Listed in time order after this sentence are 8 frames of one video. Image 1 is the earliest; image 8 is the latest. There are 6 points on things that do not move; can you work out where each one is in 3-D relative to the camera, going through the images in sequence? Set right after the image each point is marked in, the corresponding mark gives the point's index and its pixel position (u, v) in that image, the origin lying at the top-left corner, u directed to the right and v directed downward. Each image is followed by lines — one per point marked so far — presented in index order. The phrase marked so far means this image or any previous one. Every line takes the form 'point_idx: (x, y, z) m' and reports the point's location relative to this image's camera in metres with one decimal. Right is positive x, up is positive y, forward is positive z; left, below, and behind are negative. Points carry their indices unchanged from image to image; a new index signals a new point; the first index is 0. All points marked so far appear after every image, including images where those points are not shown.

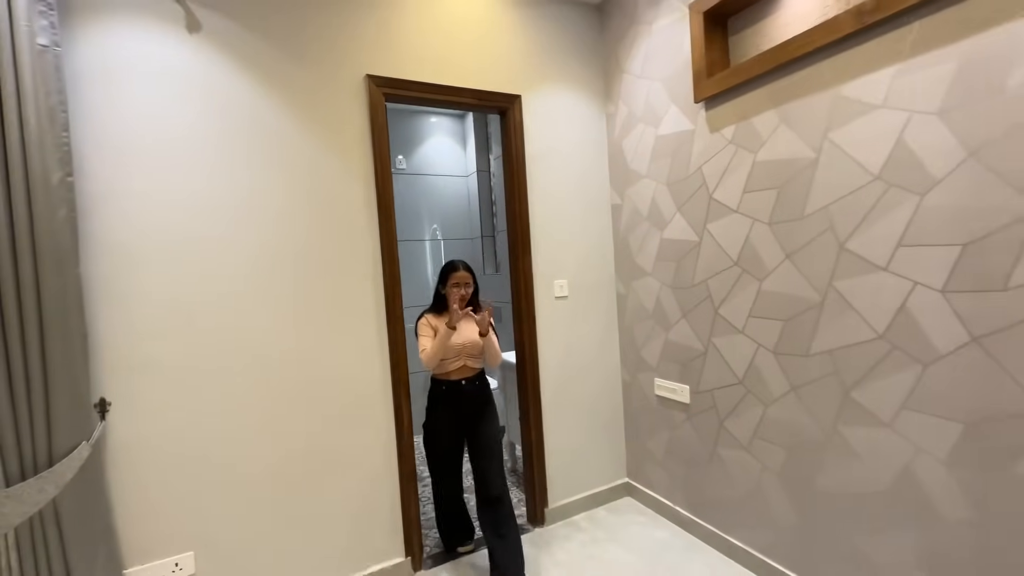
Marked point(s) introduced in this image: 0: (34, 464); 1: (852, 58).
0: (-1.6, -0.6, +1.5) m
1: (+1.2, +0.8, +1.5) m
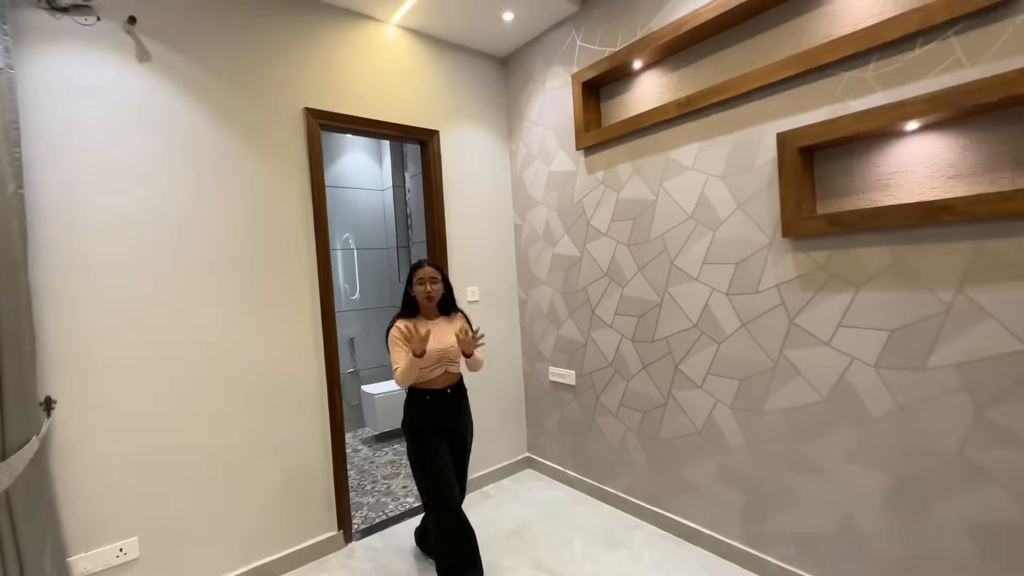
0: (-1.8, -0.6, +1.6) m
1: (+0.8, +0.8, +2.2) m
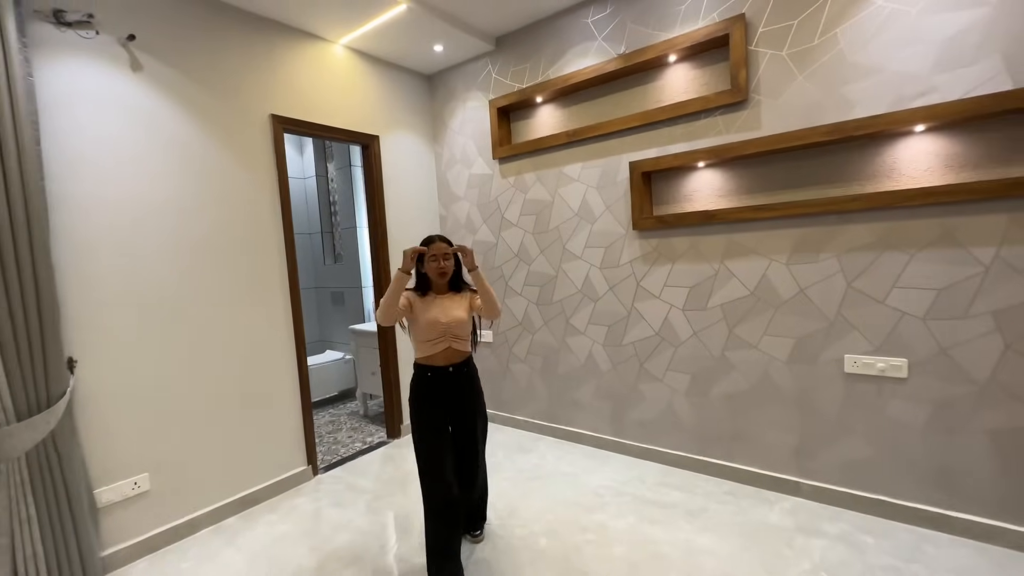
0: (-2.0, -0.5, +1.9) m
1: (+0.4, +0.9, +3.1) m
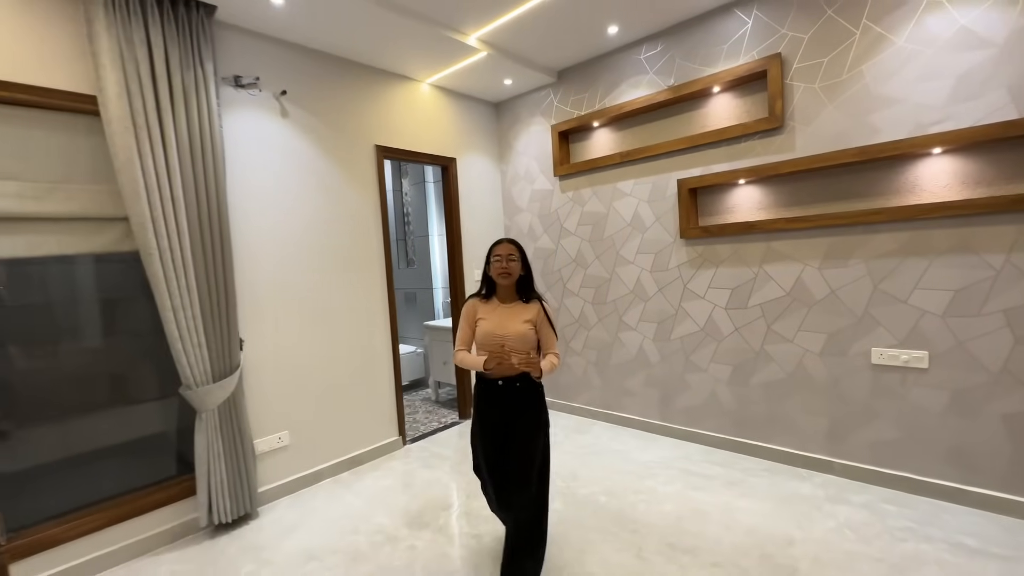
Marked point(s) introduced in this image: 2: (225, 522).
0: (-1.7, -0.5, +2.6) m
1: (+0.9, +0.9, +3.6) m
2: (-1.6, -1.3, +2.6) m
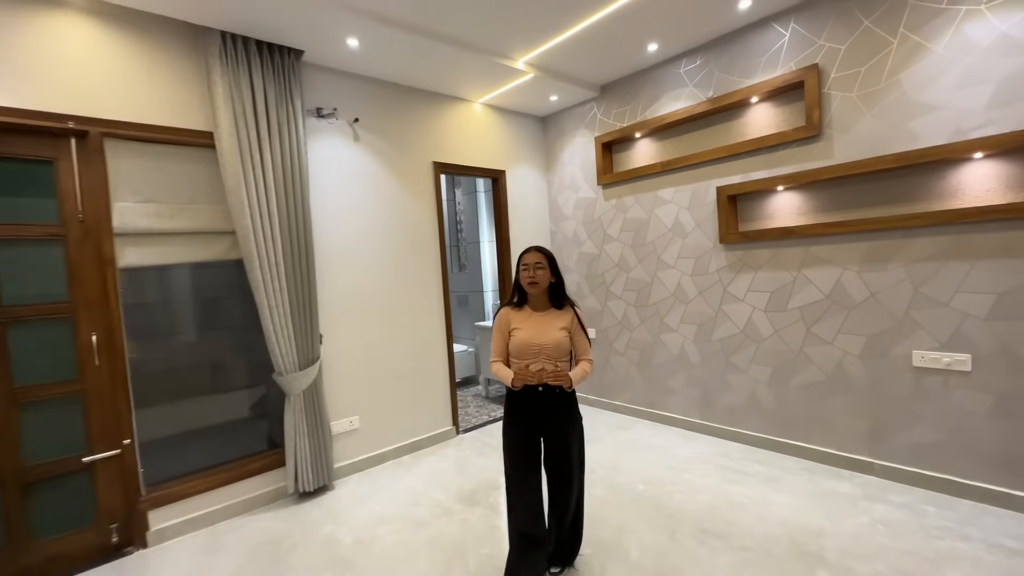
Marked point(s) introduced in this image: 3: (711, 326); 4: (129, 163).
0: (-1.4, -0.5, +3.0) m
1: (+1.2, +0.9, +3.7) m
2: (-1.4, -1.3, +3.0) m
3: (+1.6, -0.3, +3.5) m
4: (-2.2, +0.7, +2.5) m
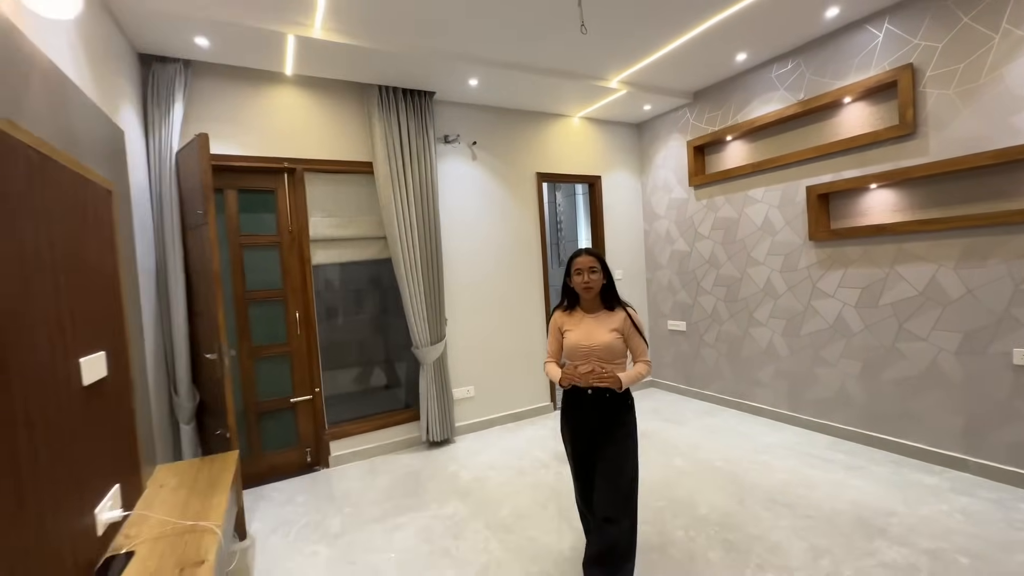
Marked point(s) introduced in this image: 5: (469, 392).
0: (-0.6, -0.4, +3.8) m
1: (+2.1, +0.9, +3.9) m
2: (-0.6, -1.3, +3.8) m
3: (+2.3, -0.3, +3.6) m
4: (-1.5, +0.8, +3.5) m
5: (-0.4, -0.9, +4.1) m
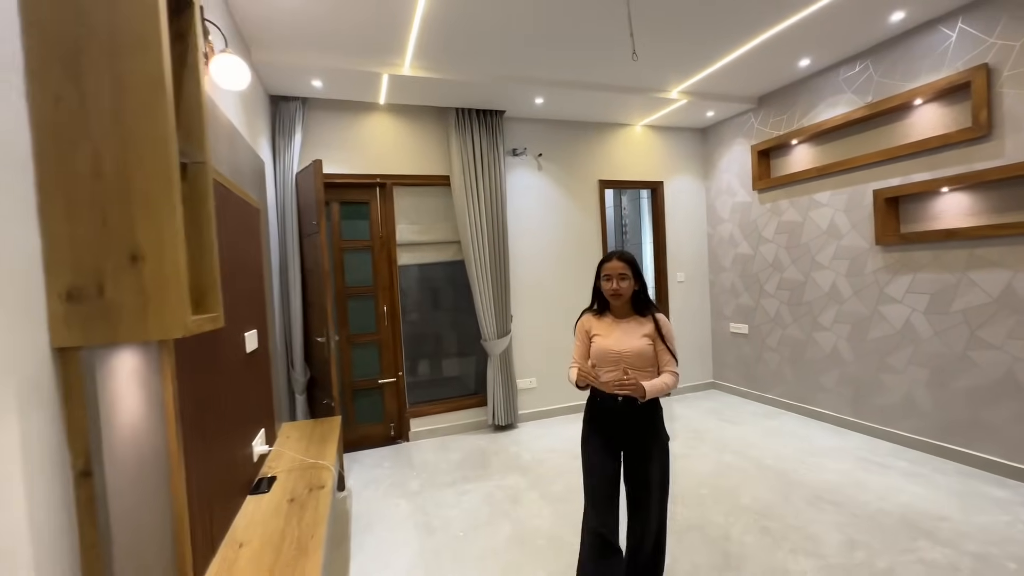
0: (-0.1, -0.4, +4.2) m
1: (+2.6, +0.9, +3.9) m
2: (-0.1, -1.3, +4.2) m
3: (+2.8, -0.3, +3.6) m
4: (-1.0, +0.8, +4.1) m
5: (+0.2, -0.9, +4.4) m
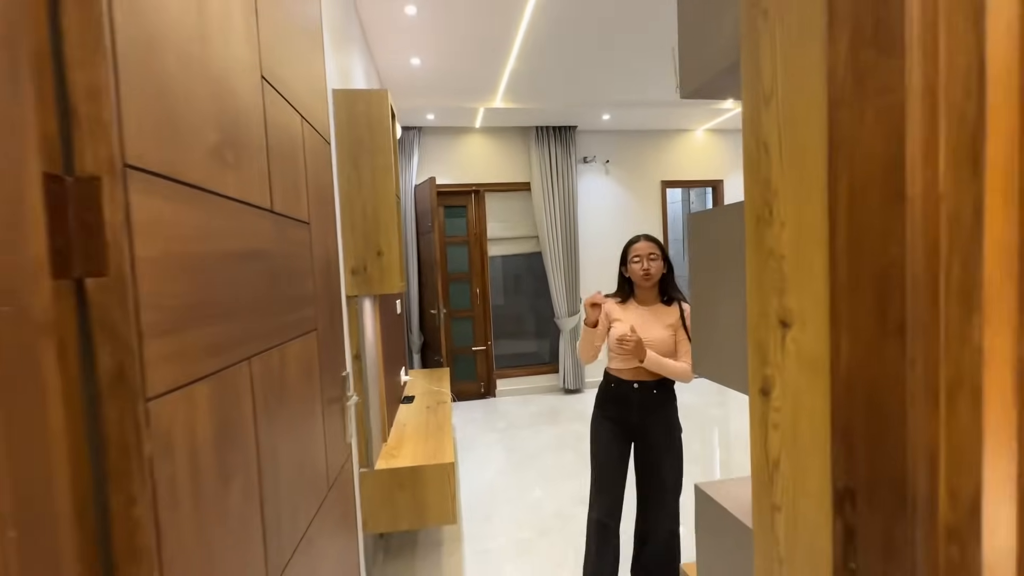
0: (+0.7, -0.3, +5.0) m
1: (+3.3, +1.0, +4.2) m
2: (+0.7, -1.1, +5.0) m
3: (+3.4, -0.2, +3.9) m
4: (-0.2, +0.9, +5.0) m
5: (+1.0, -0.8, +5.2) m
